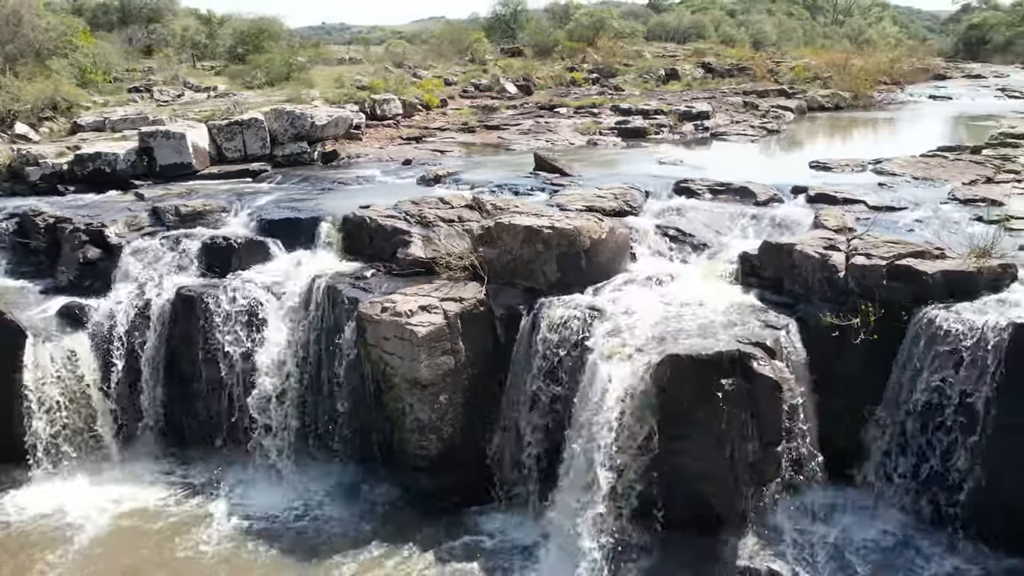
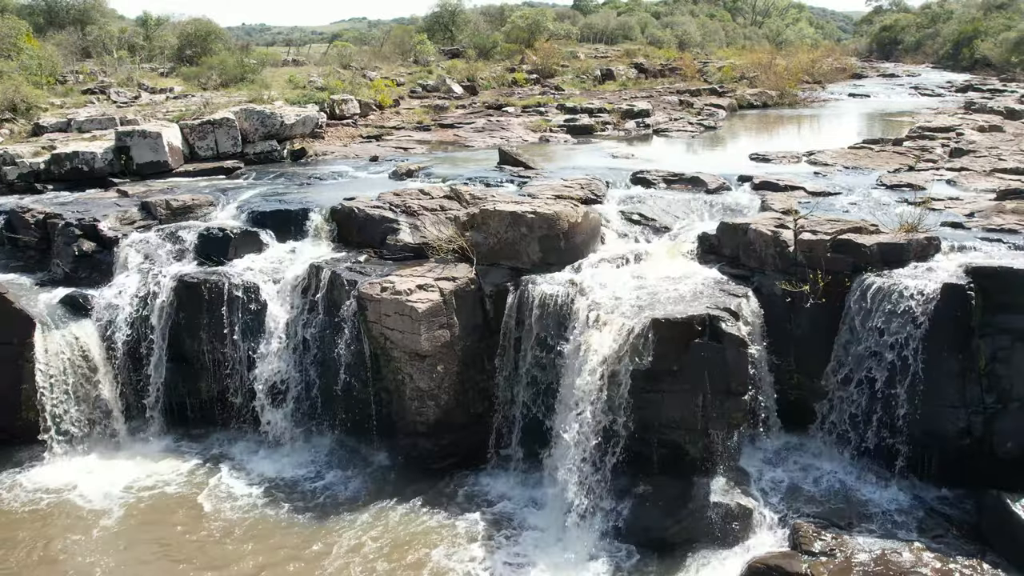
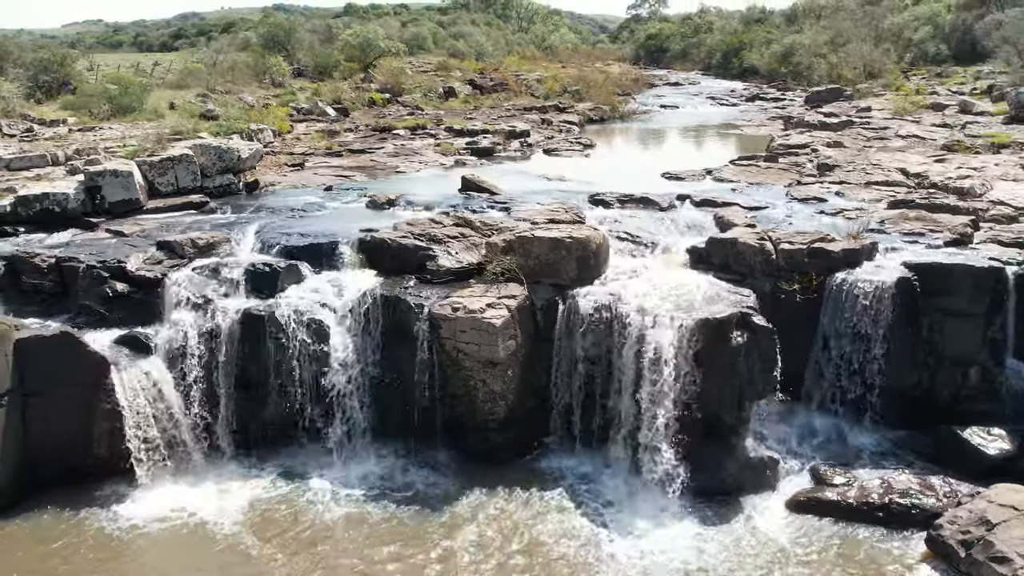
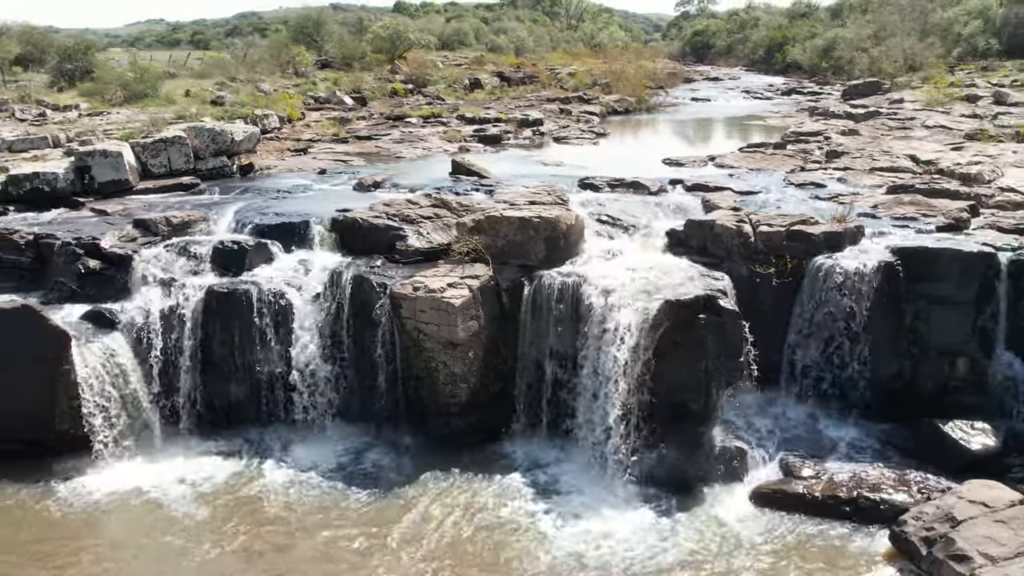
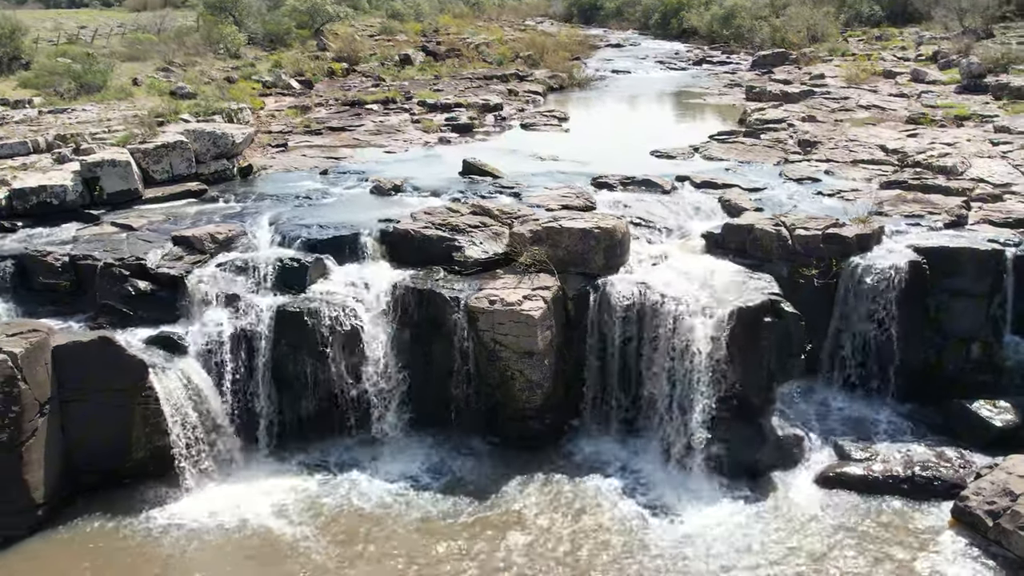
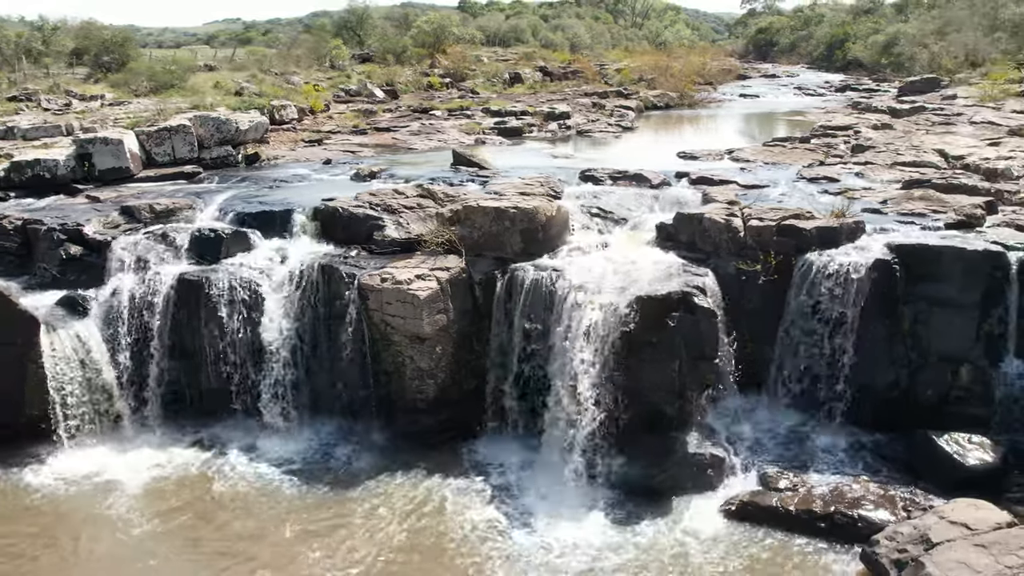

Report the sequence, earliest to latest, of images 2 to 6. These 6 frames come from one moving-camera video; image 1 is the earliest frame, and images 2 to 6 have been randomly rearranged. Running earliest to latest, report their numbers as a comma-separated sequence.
2, 6, 4, 3, 5
